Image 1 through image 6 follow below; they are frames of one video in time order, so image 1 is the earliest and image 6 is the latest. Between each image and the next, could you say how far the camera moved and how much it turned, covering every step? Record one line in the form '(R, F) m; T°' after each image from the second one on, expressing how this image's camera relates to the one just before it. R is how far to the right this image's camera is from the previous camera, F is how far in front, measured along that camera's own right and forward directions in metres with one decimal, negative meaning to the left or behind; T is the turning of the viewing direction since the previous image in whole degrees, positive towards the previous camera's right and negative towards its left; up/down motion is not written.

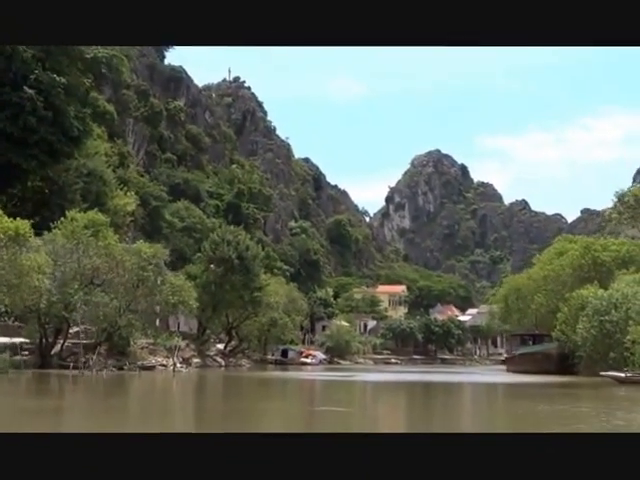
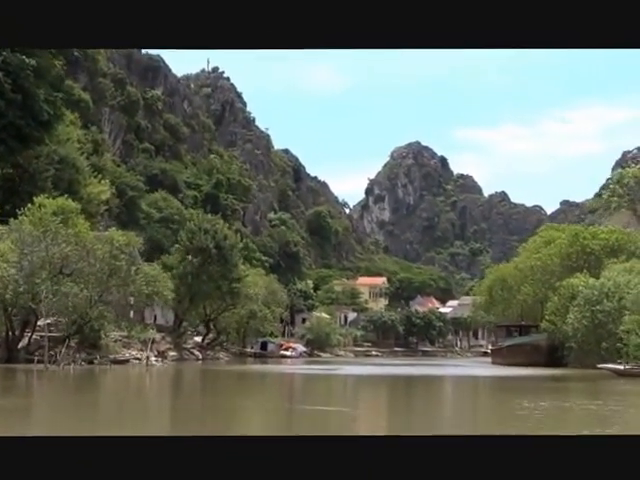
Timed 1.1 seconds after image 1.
(0.0, +0.8) m; +1°
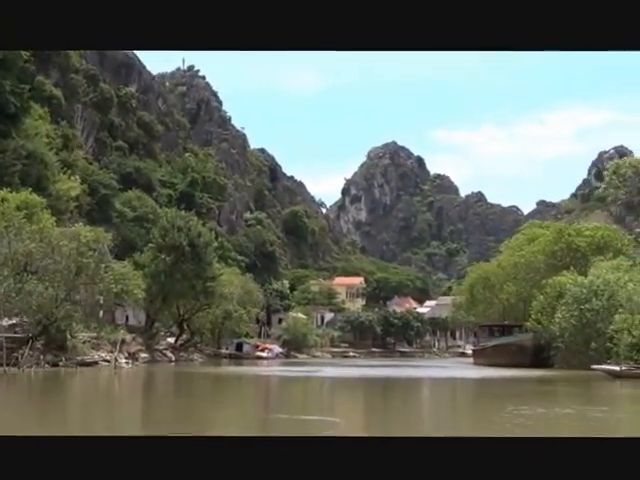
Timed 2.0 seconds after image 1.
(0.0, +0.7) m; +1°
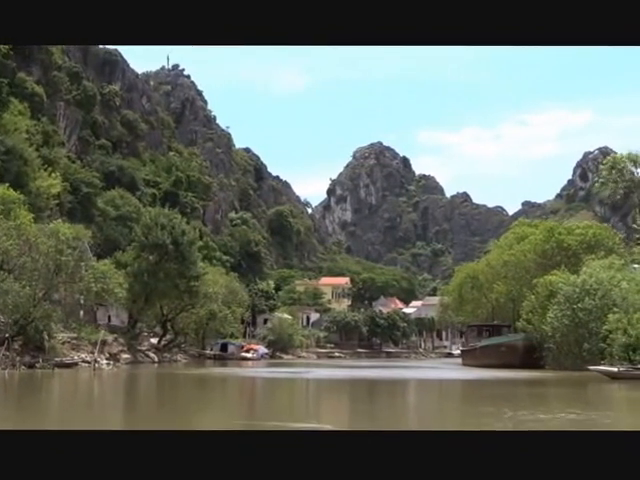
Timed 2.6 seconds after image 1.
(0.0, +0.4) m; +1°
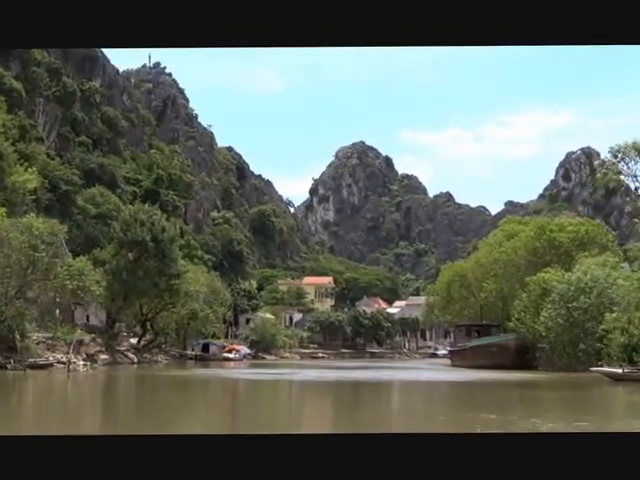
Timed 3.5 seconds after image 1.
(-0.1, +0.6) m; +1°
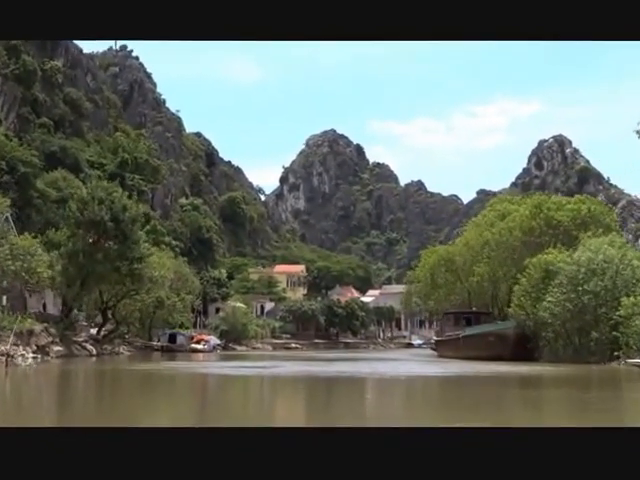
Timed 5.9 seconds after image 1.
(-0.1, +1.8) m; +2°
